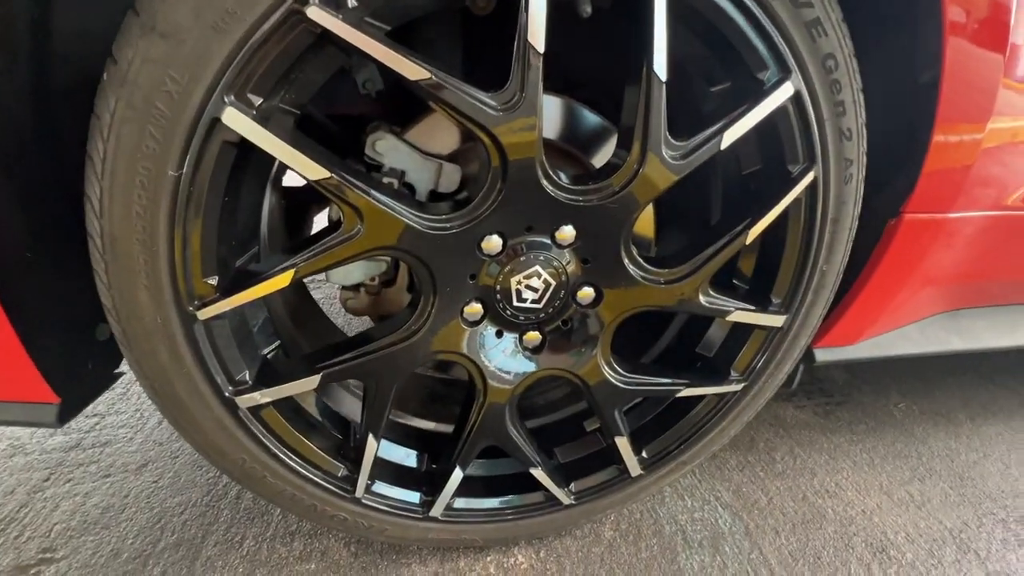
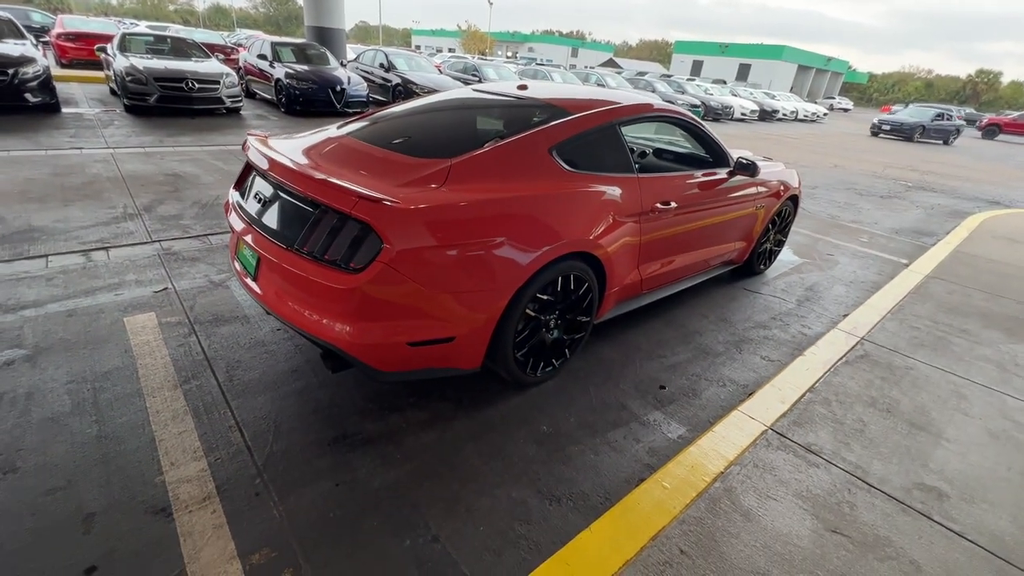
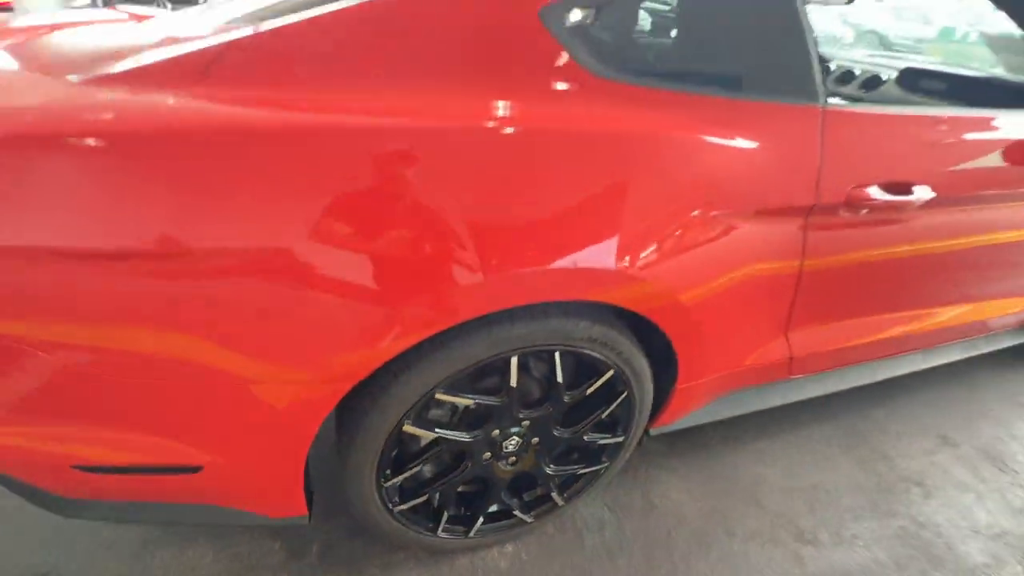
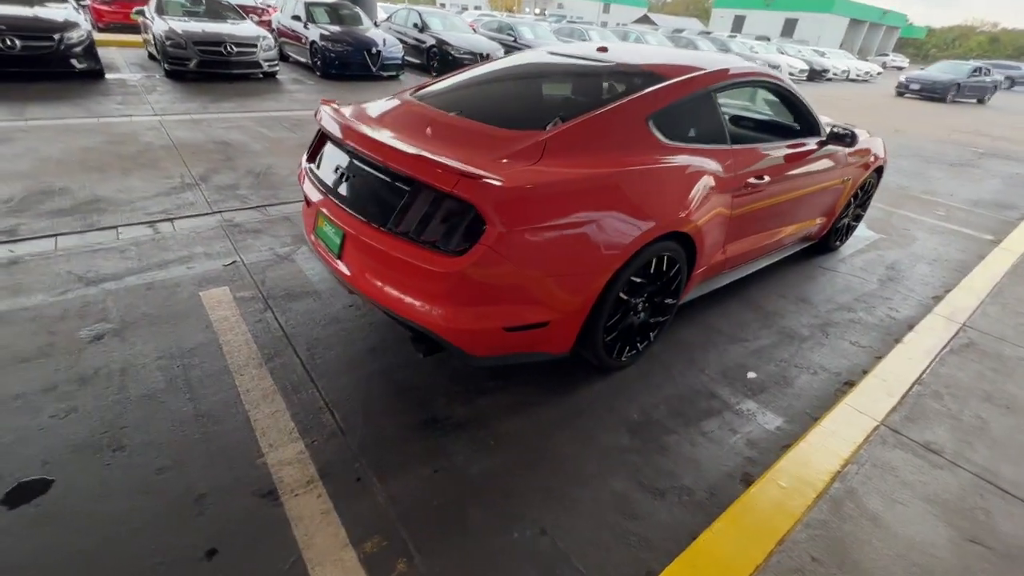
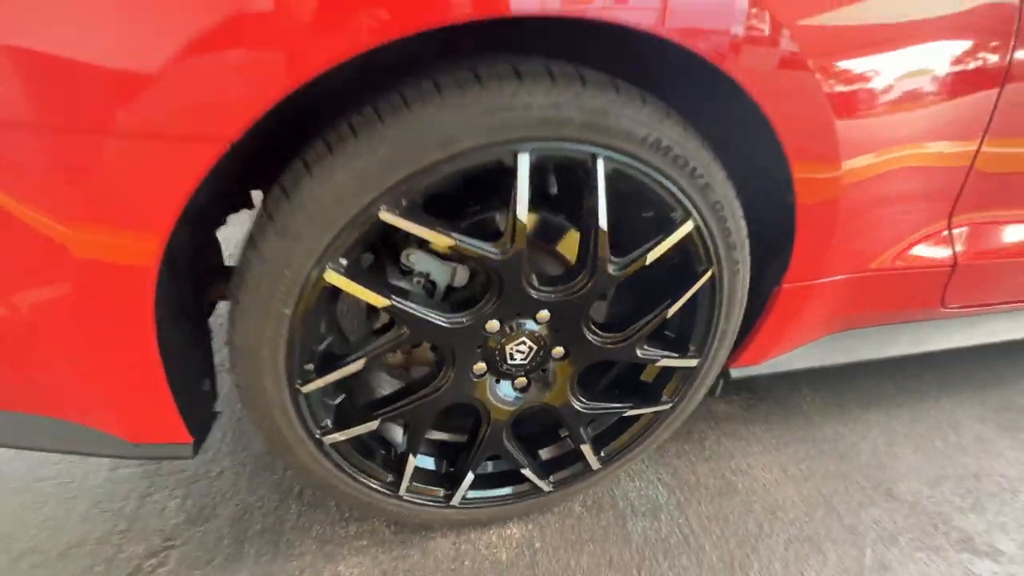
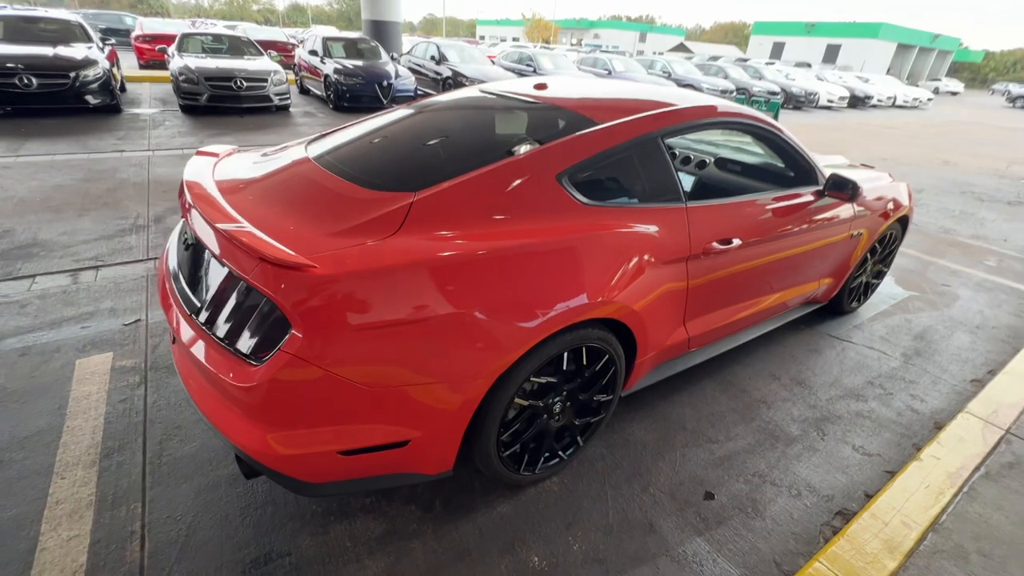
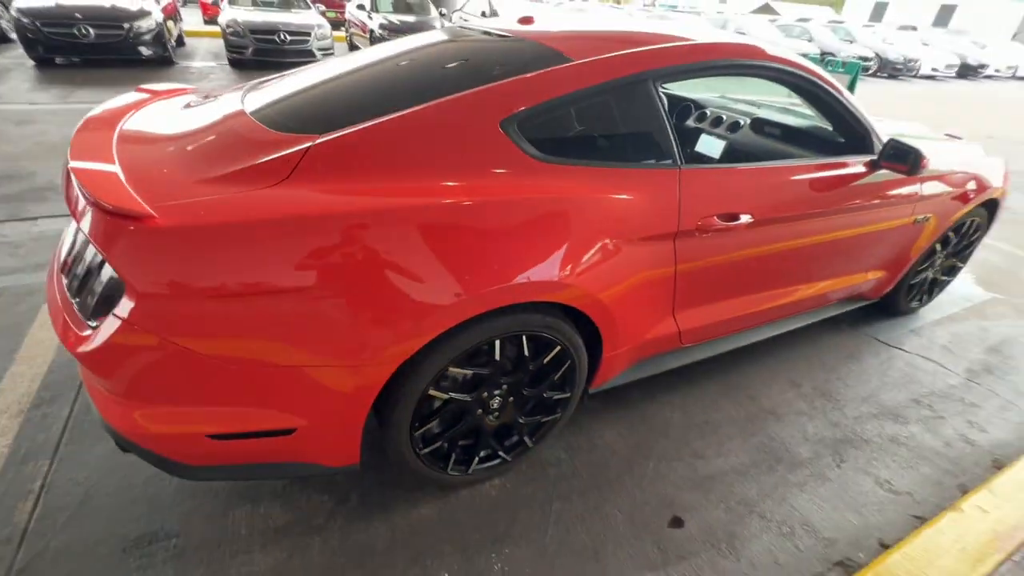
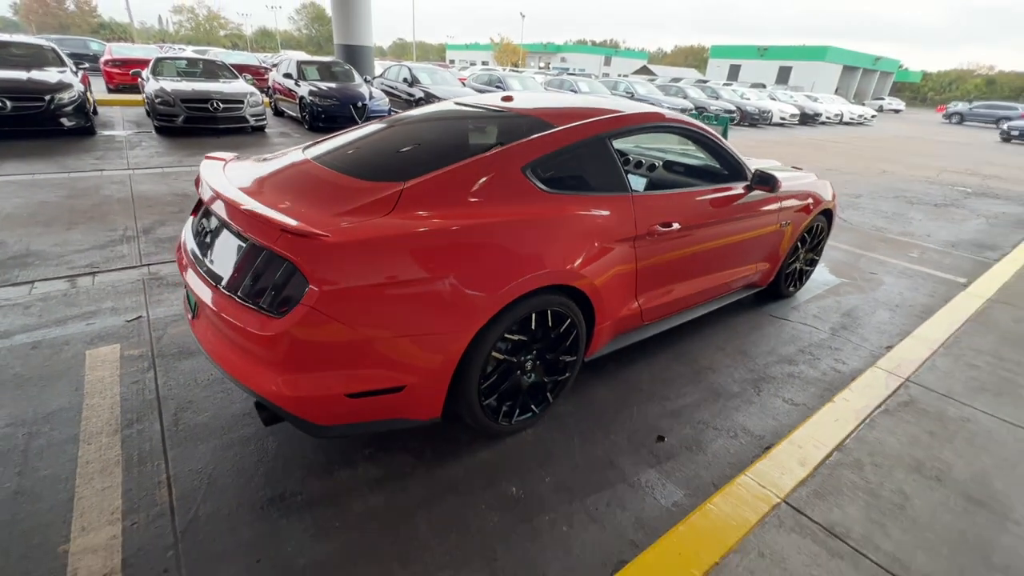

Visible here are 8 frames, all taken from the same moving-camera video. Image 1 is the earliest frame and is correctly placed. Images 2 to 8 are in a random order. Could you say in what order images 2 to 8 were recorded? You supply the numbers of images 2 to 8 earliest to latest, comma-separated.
5, 3, 7, 6, 8, 2, 4
